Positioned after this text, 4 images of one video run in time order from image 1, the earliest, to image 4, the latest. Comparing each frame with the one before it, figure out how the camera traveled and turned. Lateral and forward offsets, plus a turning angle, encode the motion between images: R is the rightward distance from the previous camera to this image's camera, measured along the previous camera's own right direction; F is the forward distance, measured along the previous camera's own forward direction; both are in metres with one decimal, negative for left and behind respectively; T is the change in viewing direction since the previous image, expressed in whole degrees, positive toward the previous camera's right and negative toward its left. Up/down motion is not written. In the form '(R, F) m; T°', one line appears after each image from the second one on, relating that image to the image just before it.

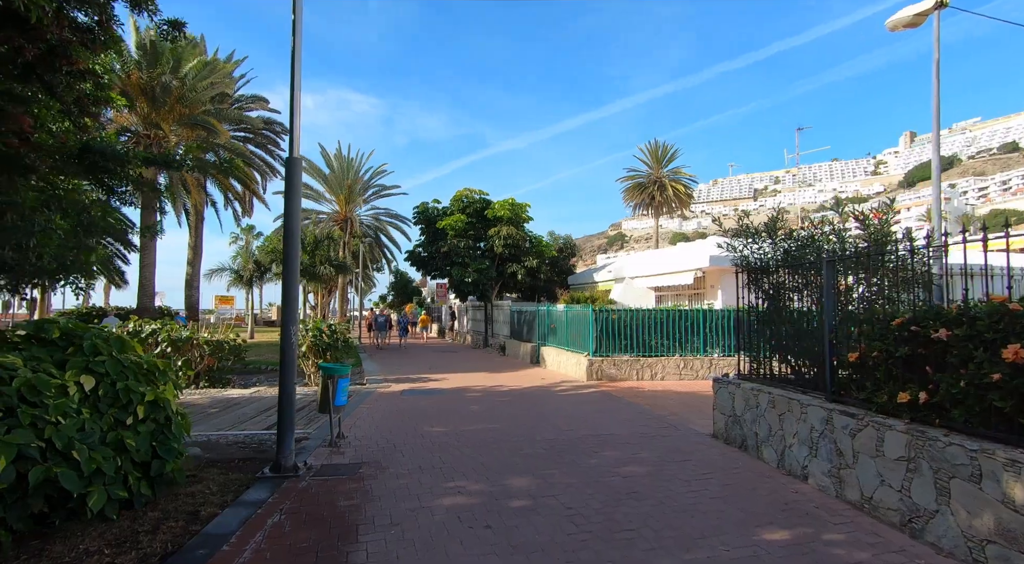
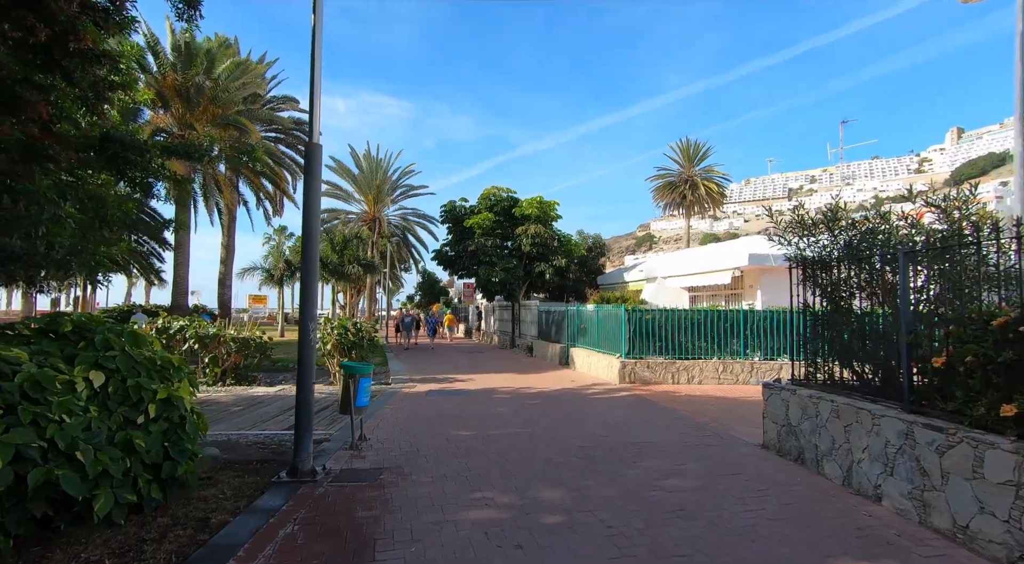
(-0.1, +0.5) m; -3°
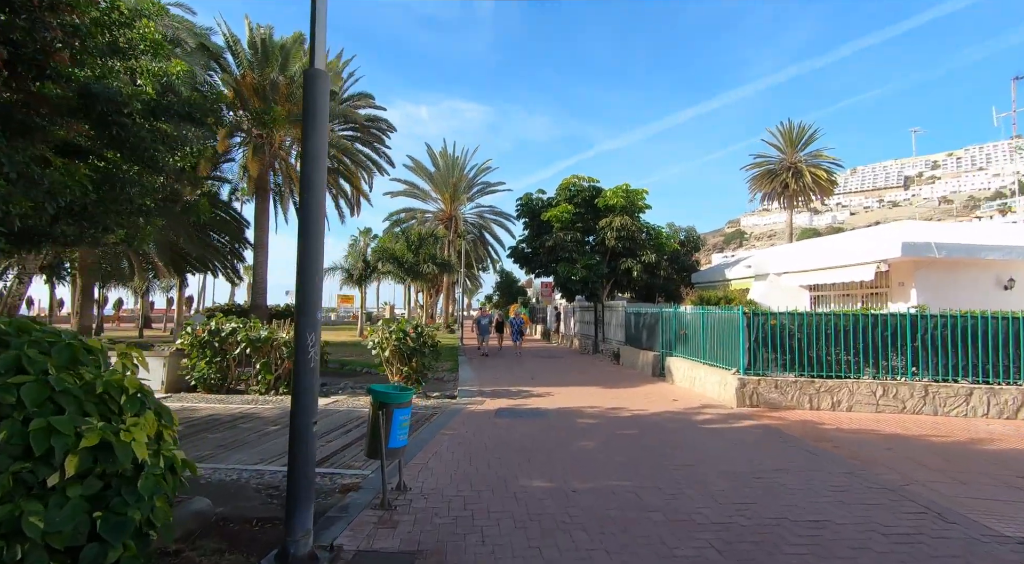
(-0.1, +2.3) m; -7°
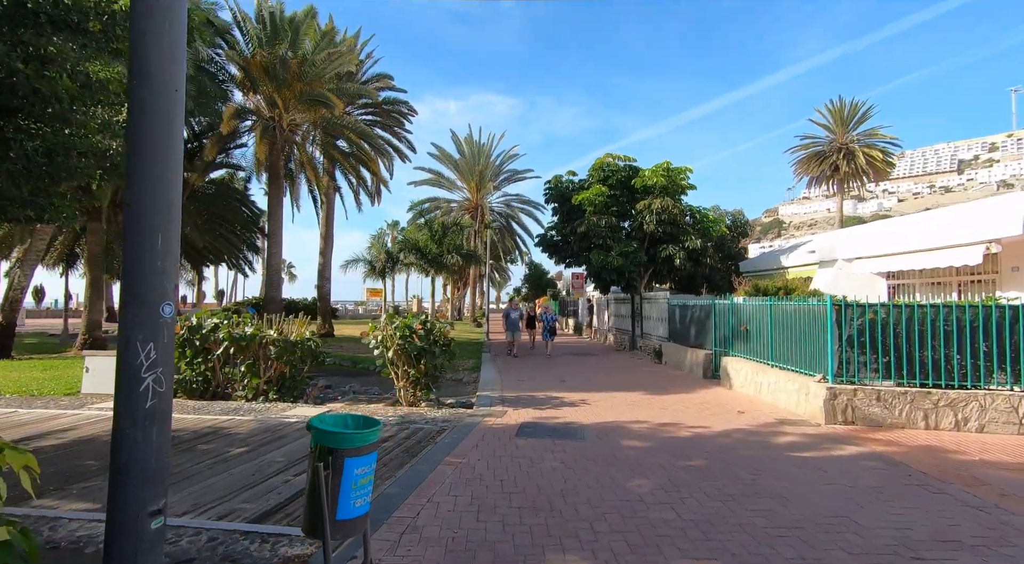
(0.0, +2.1) m; -3°
